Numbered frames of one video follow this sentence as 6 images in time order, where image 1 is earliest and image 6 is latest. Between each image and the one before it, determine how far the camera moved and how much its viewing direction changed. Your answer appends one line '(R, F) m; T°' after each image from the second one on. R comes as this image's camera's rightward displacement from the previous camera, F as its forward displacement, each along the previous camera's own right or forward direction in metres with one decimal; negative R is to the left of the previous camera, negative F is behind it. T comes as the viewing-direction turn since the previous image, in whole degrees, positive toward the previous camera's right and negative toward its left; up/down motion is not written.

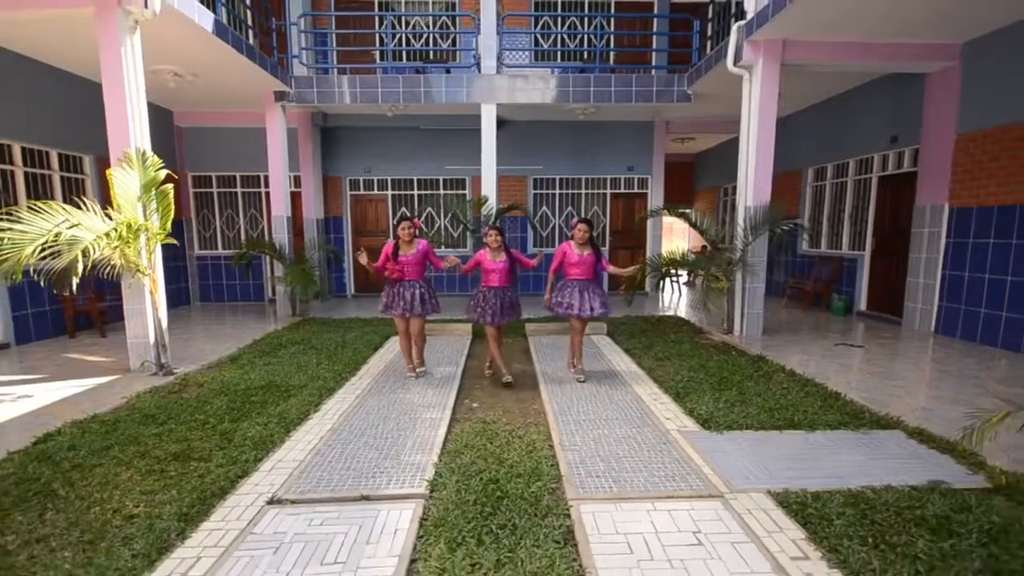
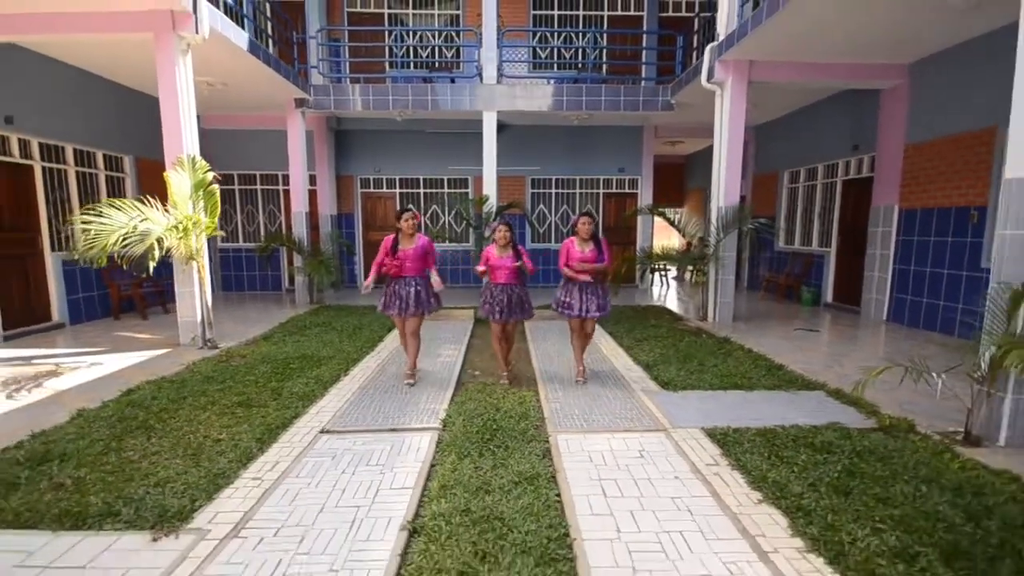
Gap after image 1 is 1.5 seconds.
(0.0, -0.7) m; 0°
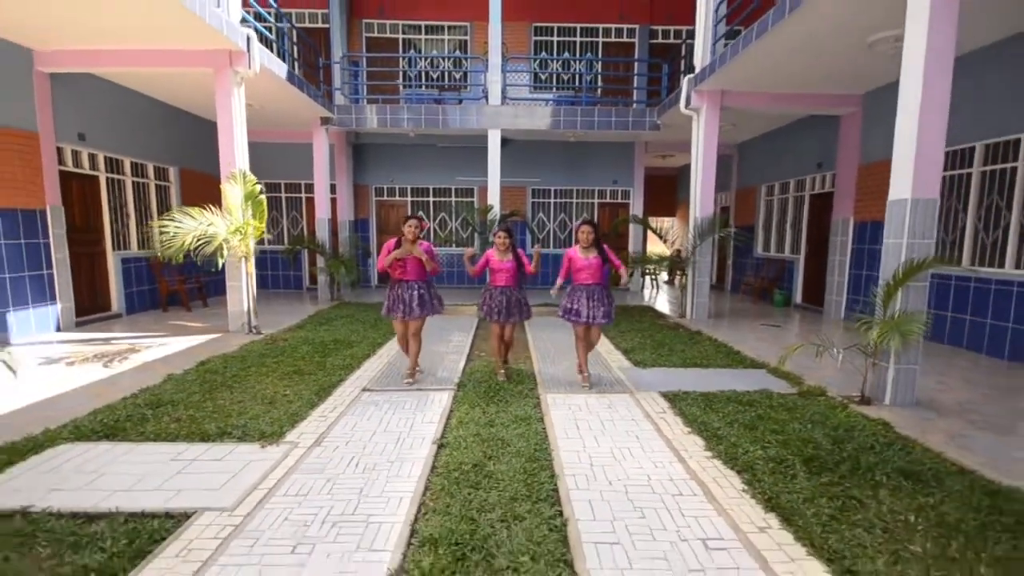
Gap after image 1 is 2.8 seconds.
(0.0, -0.8) m; 0°
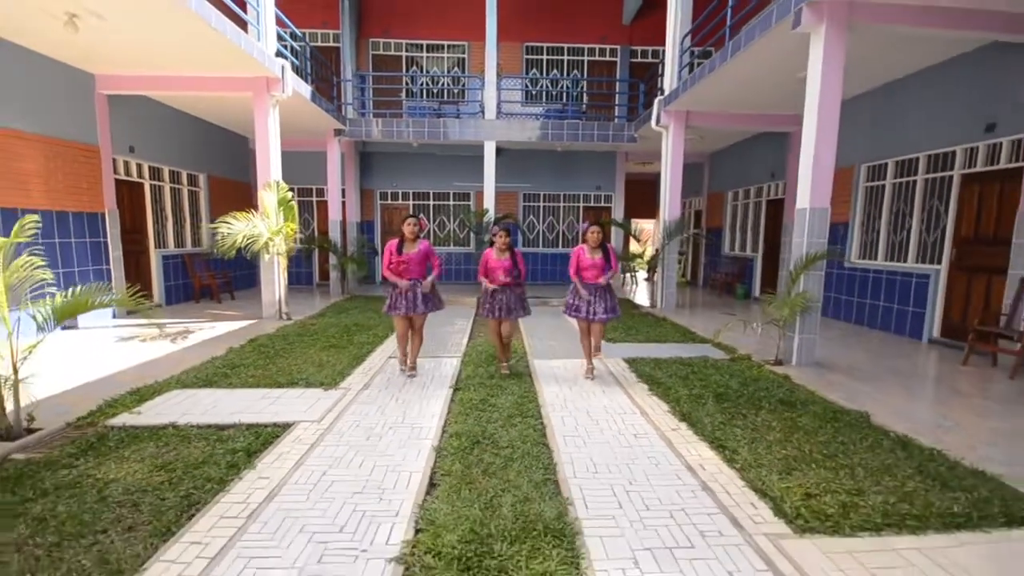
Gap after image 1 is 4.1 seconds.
(0.0, -1.0) m; +1°
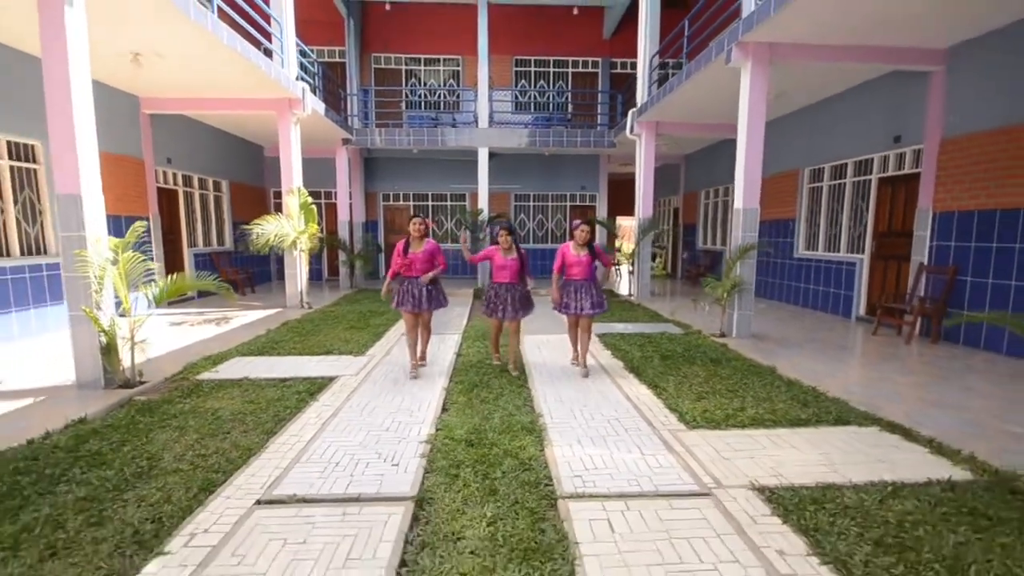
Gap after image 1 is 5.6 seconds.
(+0.1, -1.0) m; 0°
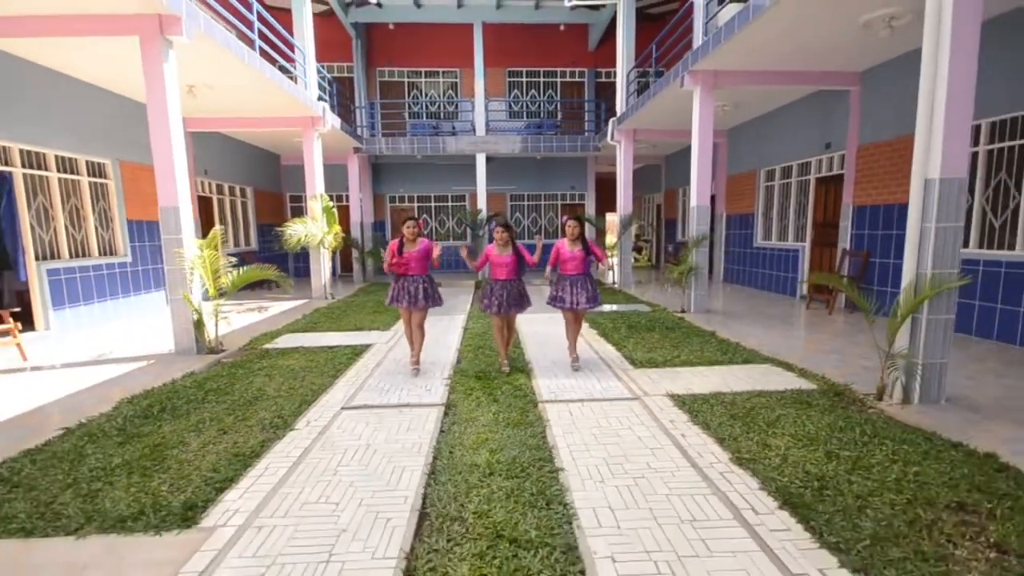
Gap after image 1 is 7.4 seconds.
(0.0, -1.2) m; 0°
